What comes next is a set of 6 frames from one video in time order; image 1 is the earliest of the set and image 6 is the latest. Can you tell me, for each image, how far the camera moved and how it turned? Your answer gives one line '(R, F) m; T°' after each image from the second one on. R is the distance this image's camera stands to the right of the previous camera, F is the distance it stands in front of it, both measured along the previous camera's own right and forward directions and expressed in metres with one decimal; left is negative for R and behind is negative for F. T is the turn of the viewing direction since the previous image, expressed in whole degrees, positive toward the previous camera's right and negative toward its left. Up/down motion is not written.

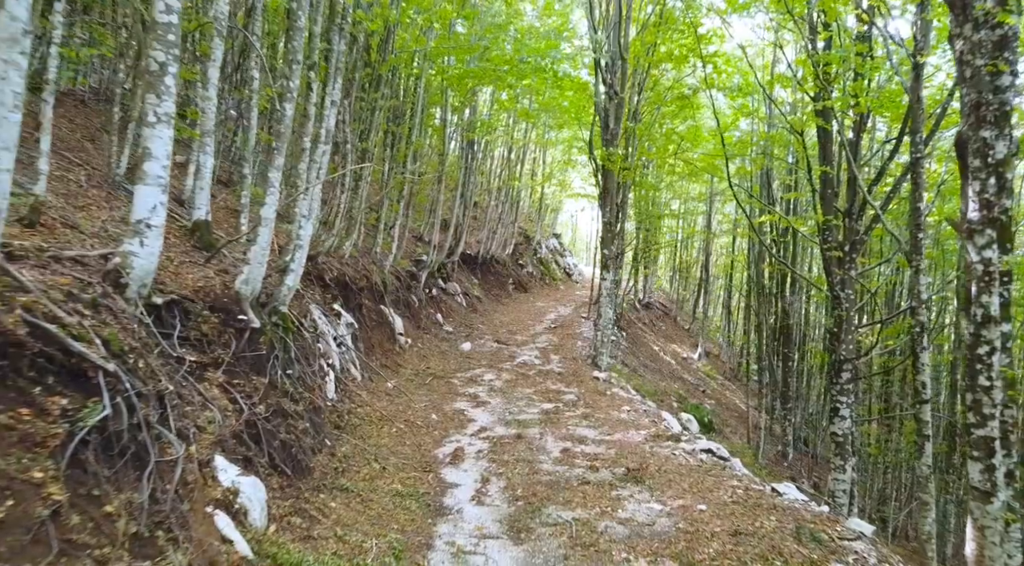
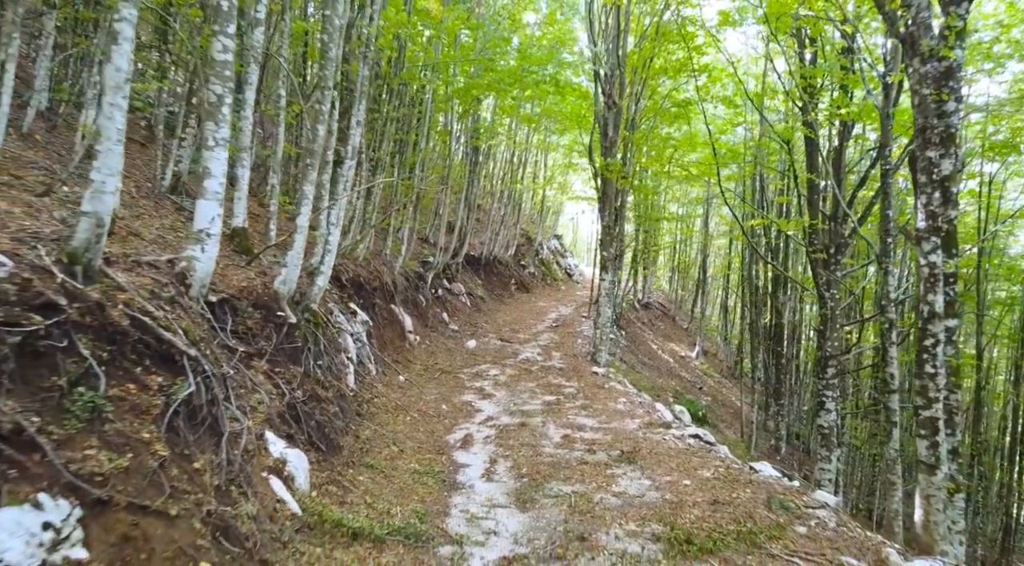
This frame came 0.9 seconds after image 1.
(-0.1, -0.8) m; 0°
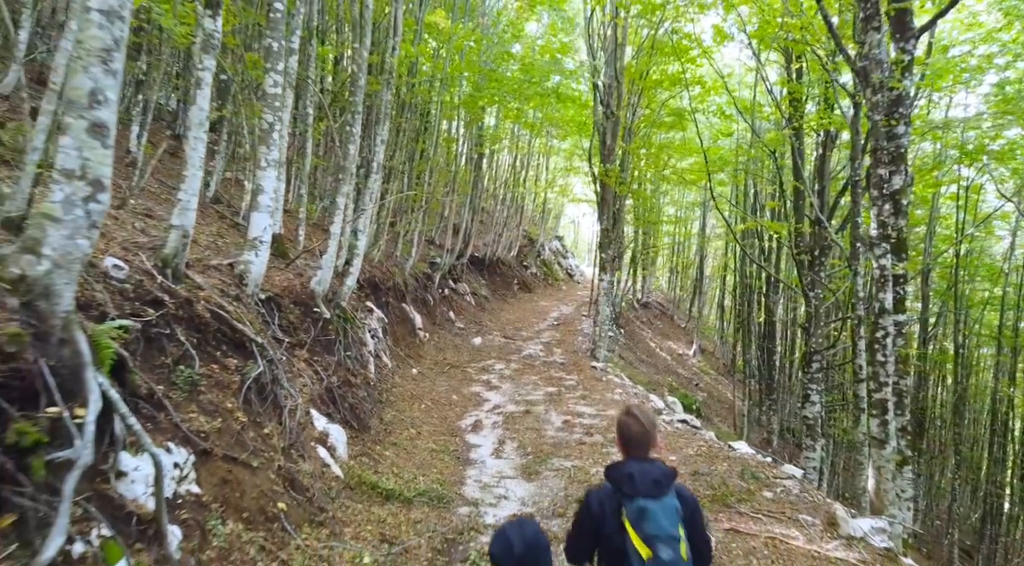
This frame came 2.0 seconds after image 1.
(-0.1, -1.0) m; 0°
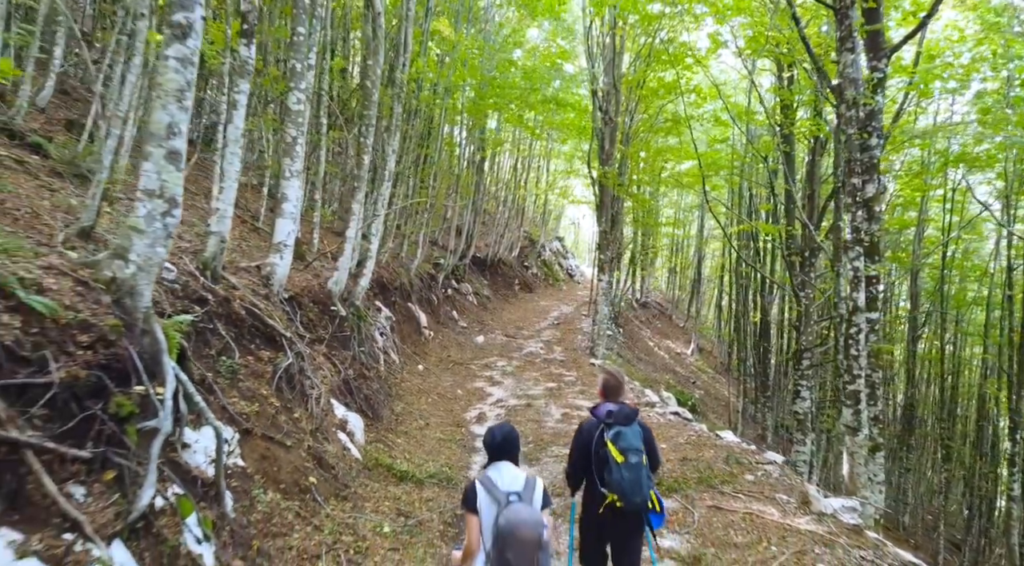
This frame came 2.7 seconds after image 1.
(0.0, -0.6) m; 0°
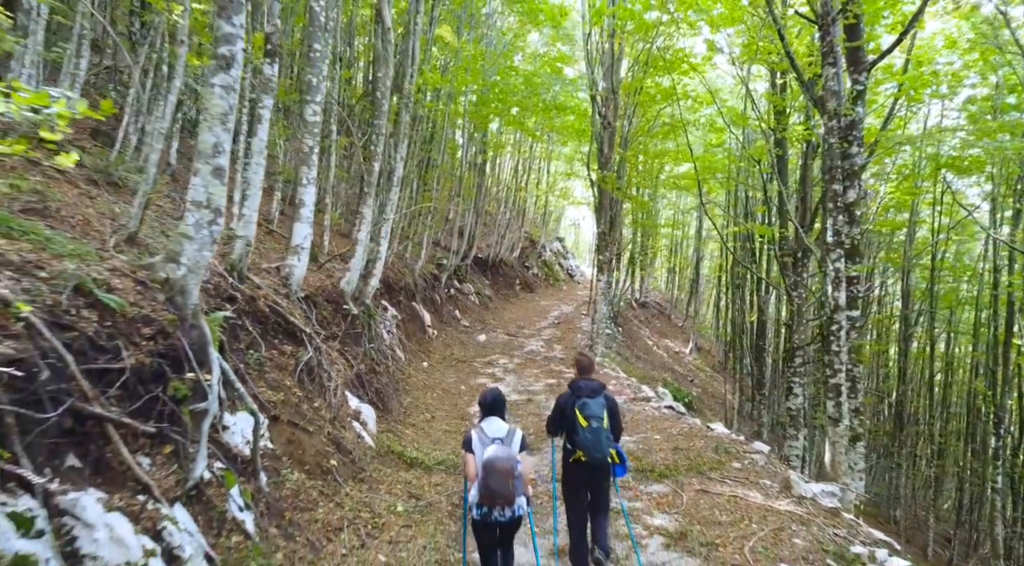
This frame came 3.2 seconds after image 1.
(0.0, -0.5) m; 0°
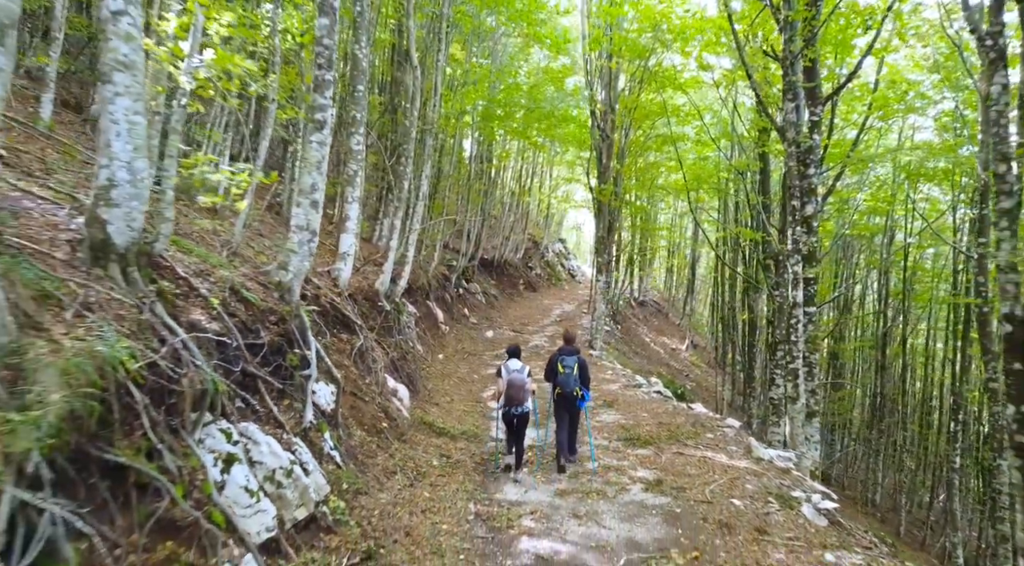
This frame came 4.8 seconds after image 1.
(-0.1, -1.6) m; 0°
